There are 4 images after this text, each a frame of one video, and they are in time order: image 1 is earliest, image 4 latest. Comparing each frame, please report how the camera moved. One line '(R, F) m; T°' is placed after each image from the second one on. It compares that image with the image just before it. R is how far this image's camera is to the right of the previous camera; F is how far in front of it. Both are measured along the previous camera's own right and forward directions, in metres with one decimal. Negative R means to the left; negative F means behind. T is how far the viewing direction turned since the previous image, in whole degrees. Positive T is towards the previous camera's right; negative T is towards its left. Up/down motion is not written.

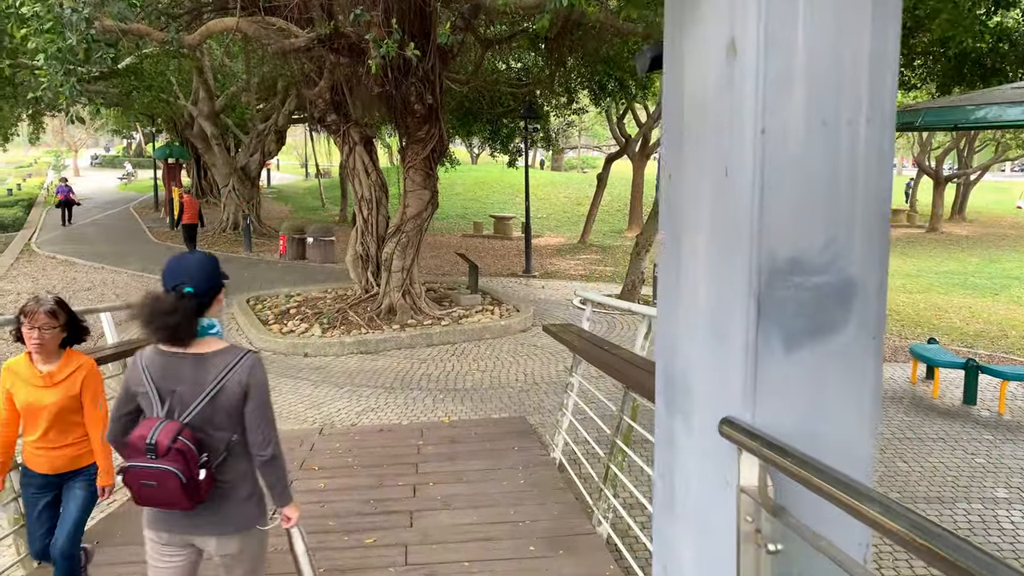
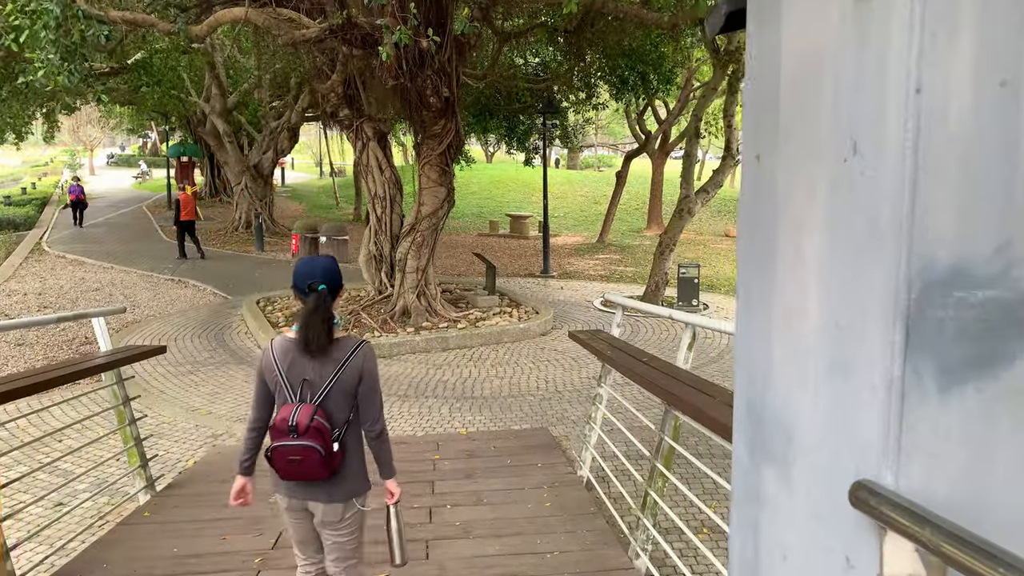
(-0.1, +0.4) m; -1°
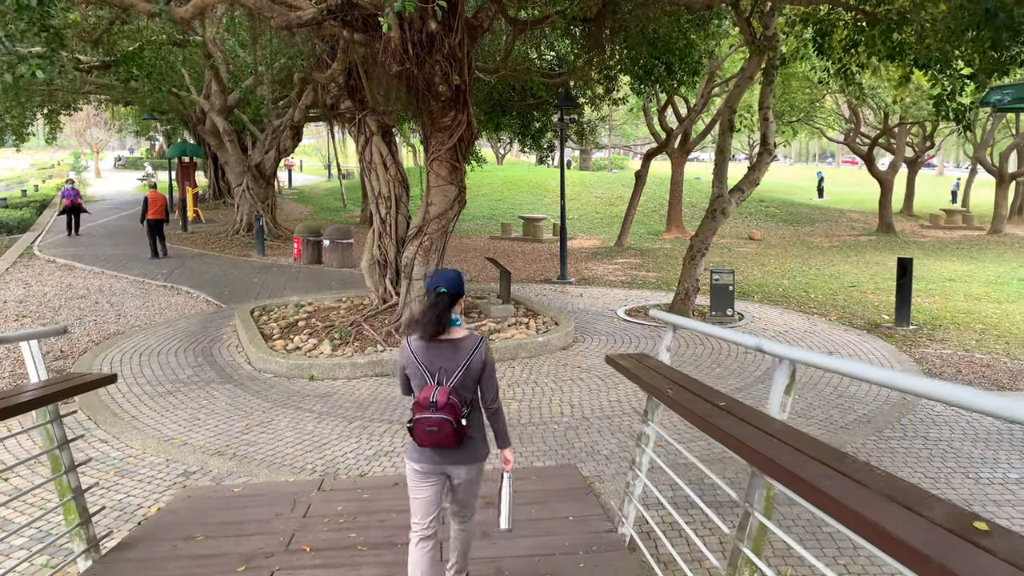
(-0.1, +0.8) m; -1°
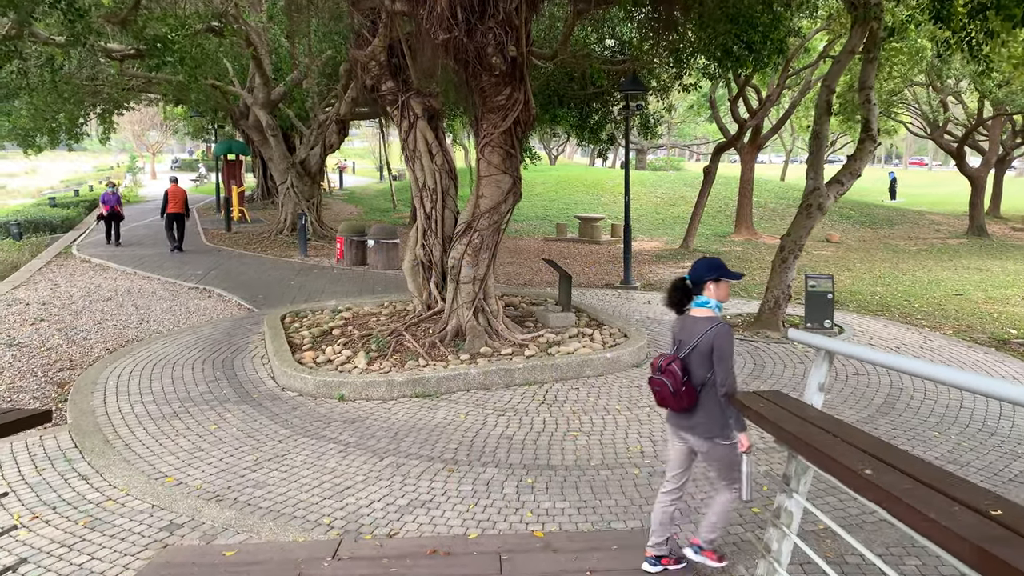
(-0.1, +1.1) m; -4°
